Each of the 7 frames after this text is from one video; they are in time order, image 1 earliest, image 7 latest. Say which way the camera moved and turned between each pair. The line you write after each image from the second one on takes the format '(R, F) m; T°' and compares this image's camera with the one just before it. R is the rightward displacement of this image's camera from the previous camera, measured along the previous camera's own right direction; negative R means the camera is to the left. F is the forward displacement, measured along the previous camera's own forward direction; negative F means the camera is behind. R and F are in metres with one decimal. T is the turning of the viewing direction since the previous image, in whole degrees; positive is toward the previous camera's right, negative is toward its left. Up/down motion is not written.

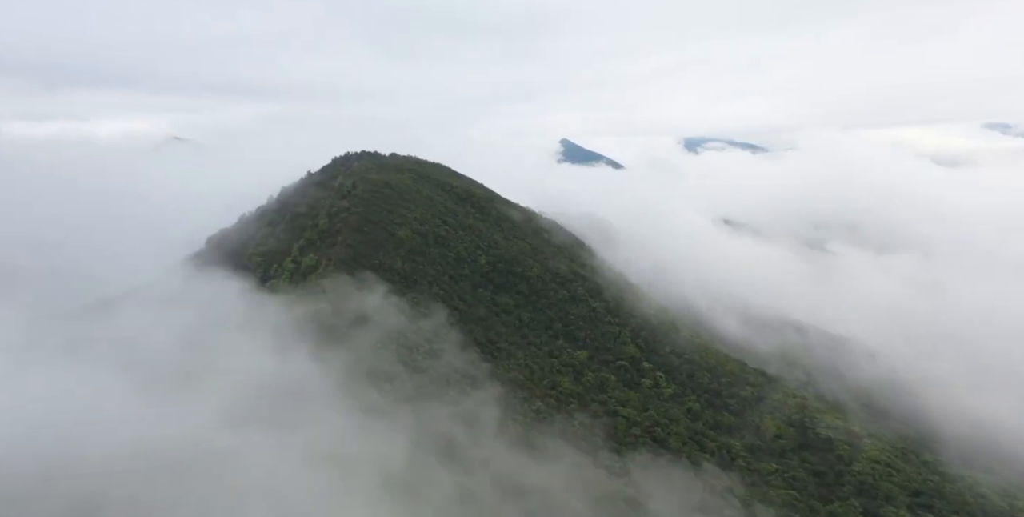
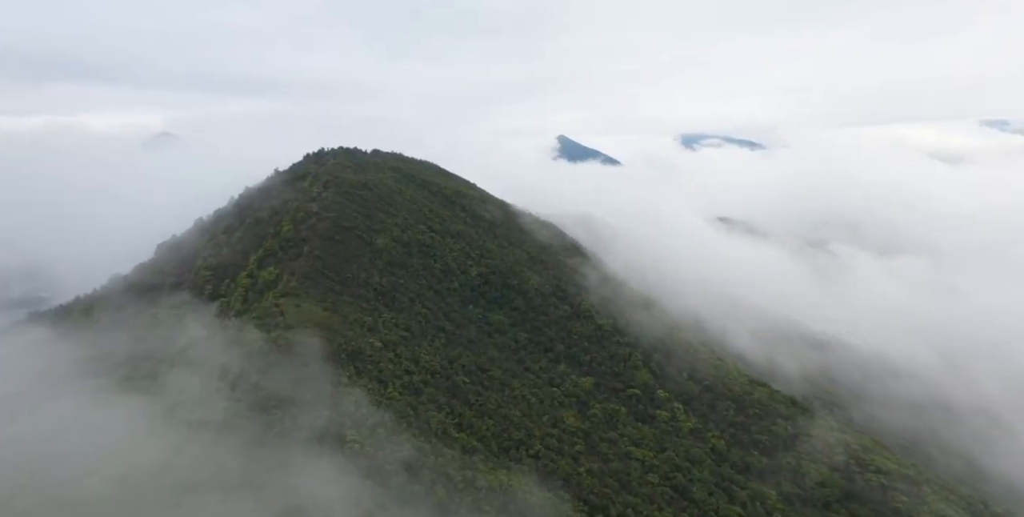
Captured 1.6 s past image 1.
(+0.3, +8.8) m; 0°
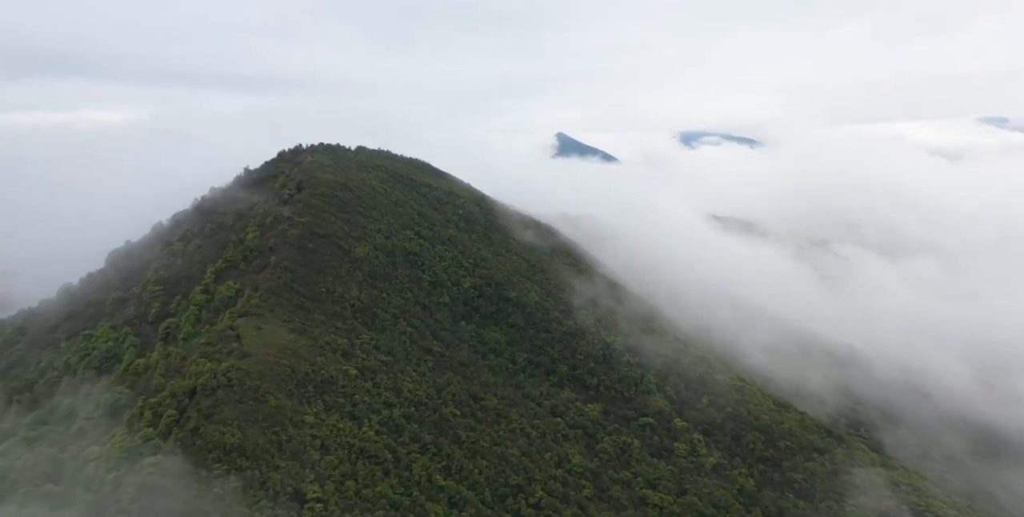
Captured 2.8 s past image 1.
(+0.1, +6.8) m; 0°
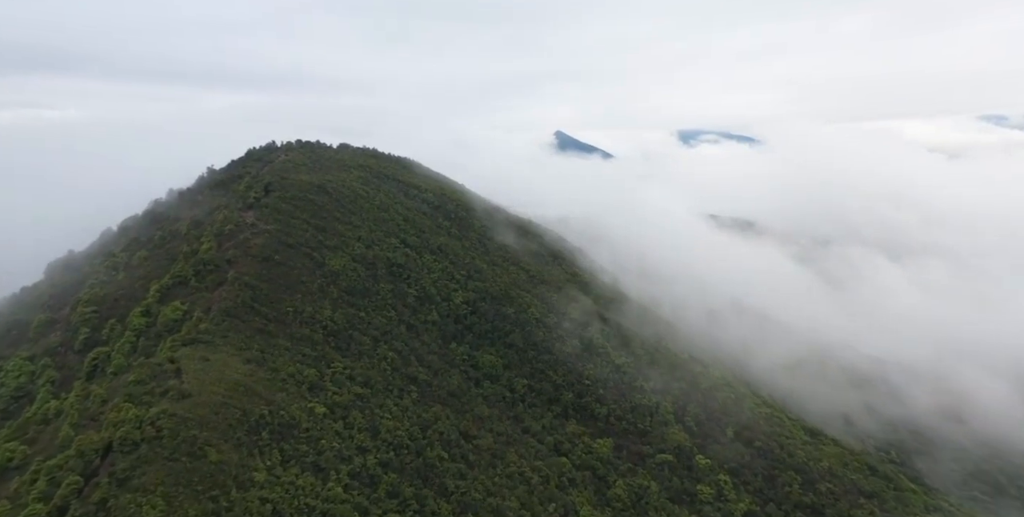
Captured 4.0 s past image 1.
(+0.1, +6.6) m; 0°
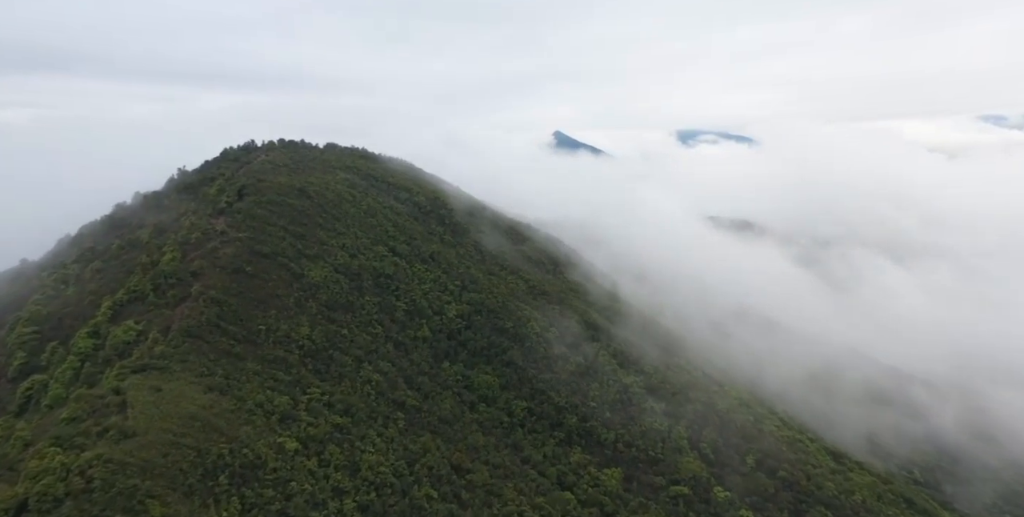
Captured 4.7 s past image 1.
(+0.1, +4.3) m; 0°
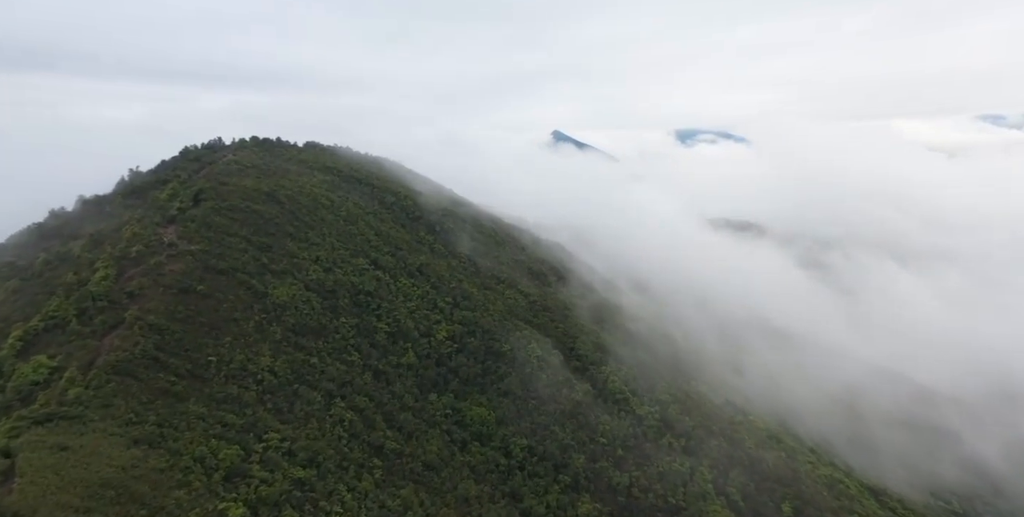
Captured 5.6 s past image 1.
(+0.1, +5.8) m; 0°
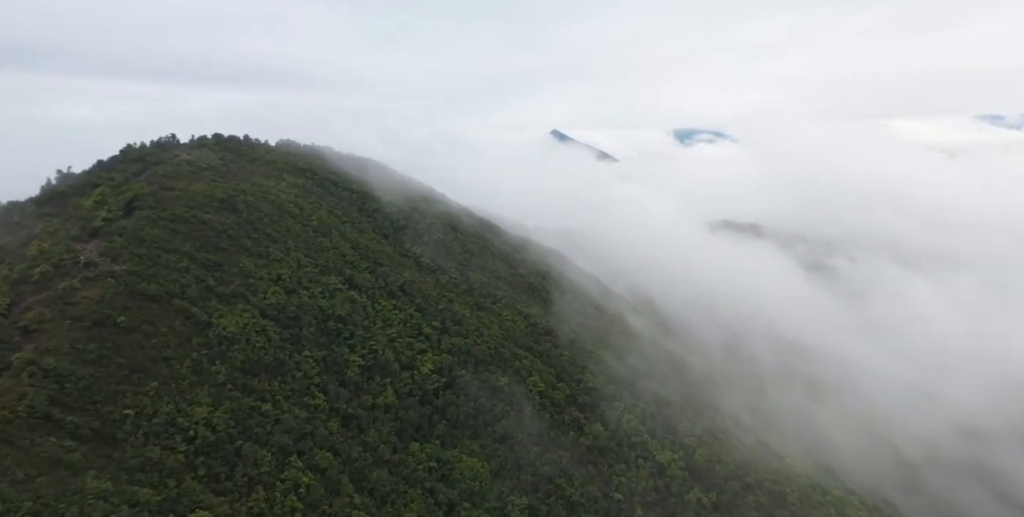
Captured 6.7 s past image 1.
(+0.1, +6.4) m; 0°
